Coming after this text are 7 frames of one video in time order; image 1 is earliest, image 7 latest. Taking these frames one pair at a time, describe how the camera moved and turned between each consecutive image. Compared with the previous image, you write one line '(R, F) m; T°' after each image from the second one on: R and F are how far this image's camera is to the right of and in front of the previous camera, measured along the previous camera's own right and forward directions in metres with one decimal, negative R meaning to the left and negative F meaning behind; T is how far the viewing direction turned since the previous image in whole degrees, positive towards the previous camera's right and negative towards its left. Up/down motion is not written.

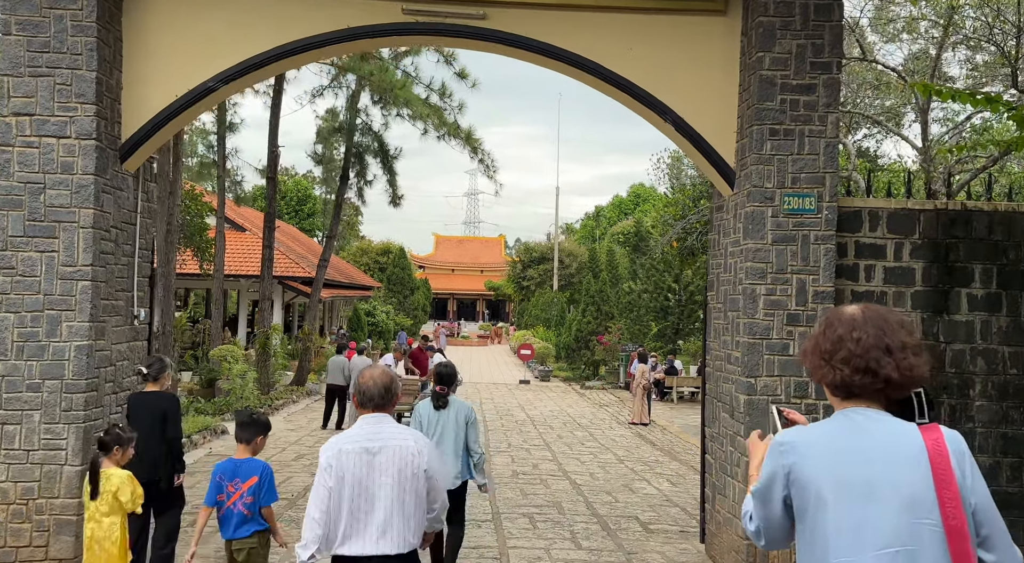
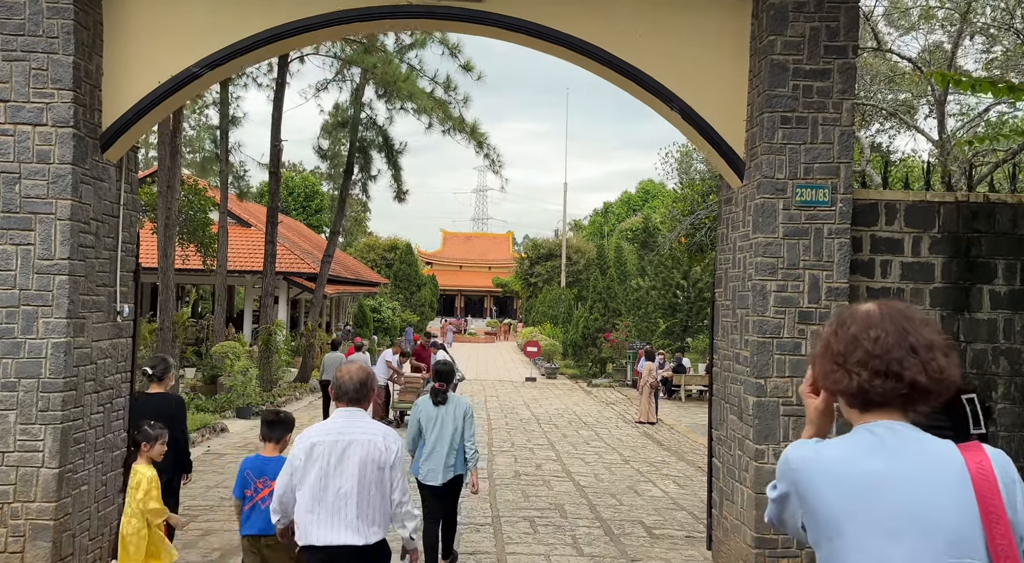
(+0.1, +0.3) m; -1°
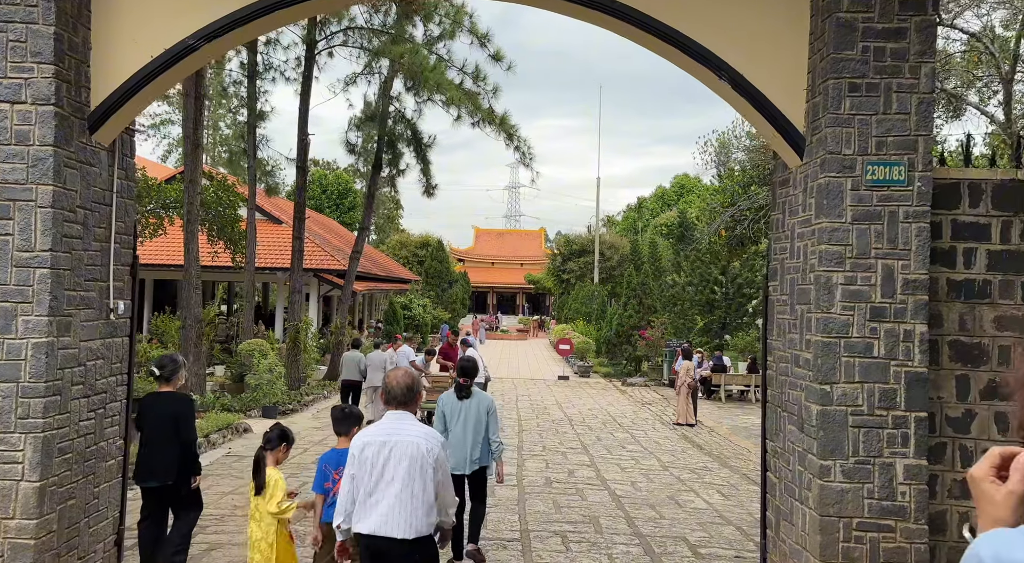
(0.0, +0.6) m; -2°
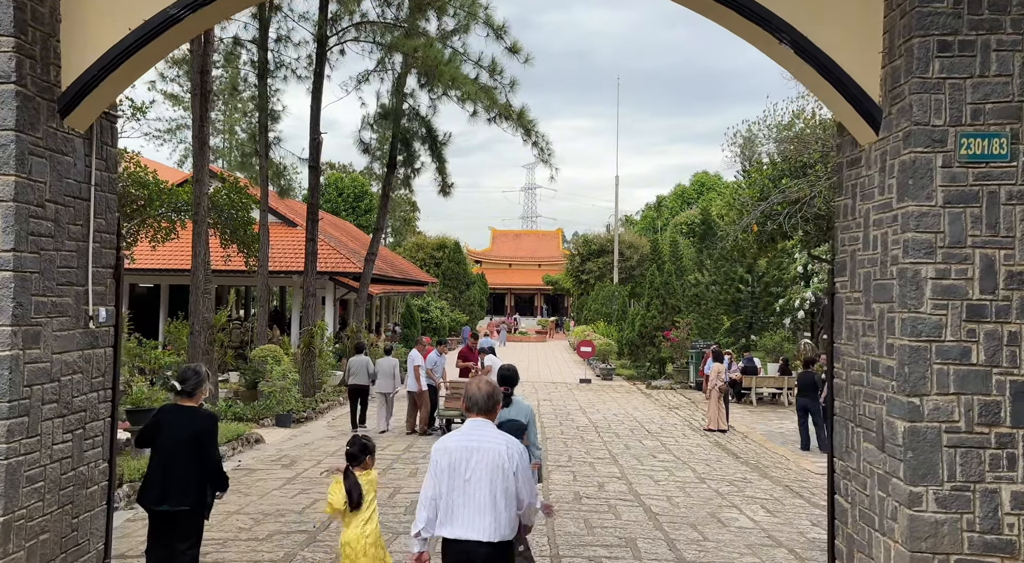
(-0.1, +0.6) m; -1°
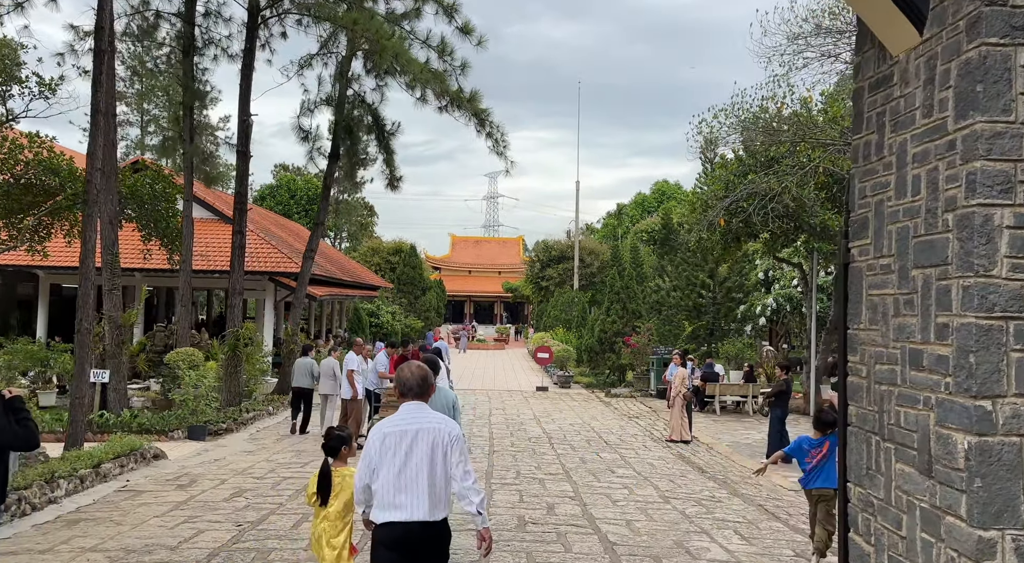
(+0.2, +1.3) m; +3°
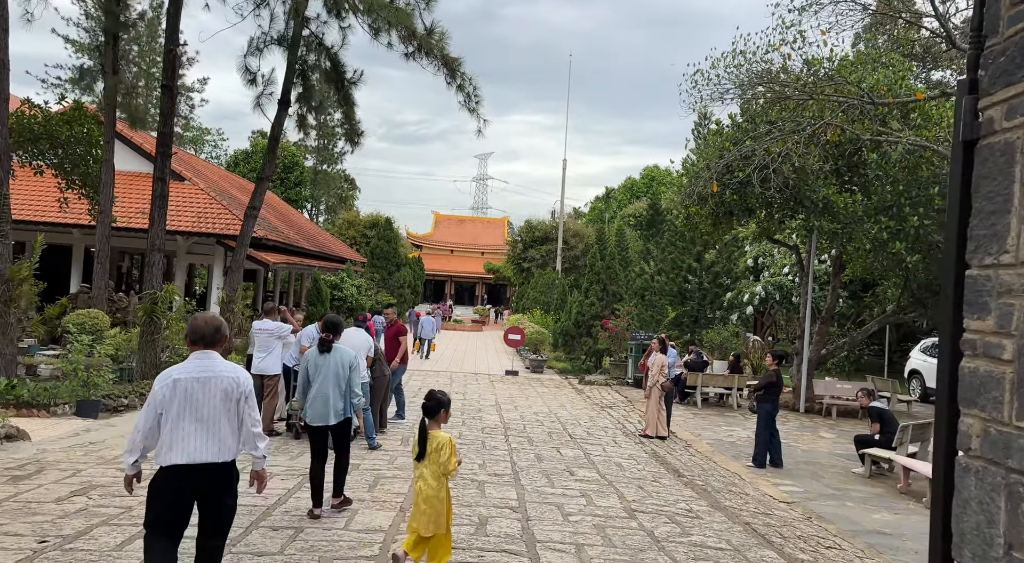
(+0.4, +1.8) m; +1°
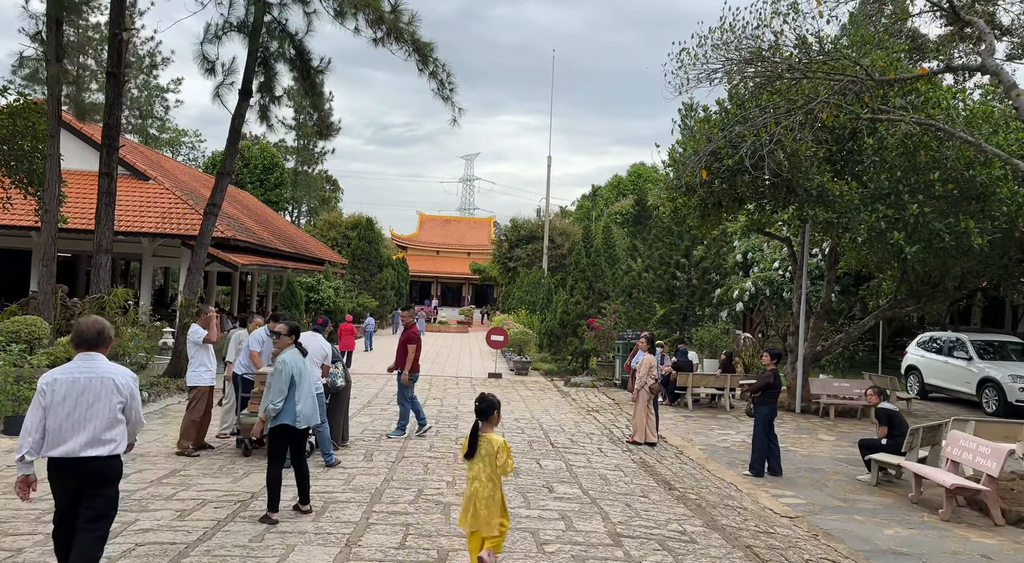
(+0.2, +0.9) m; +1°
